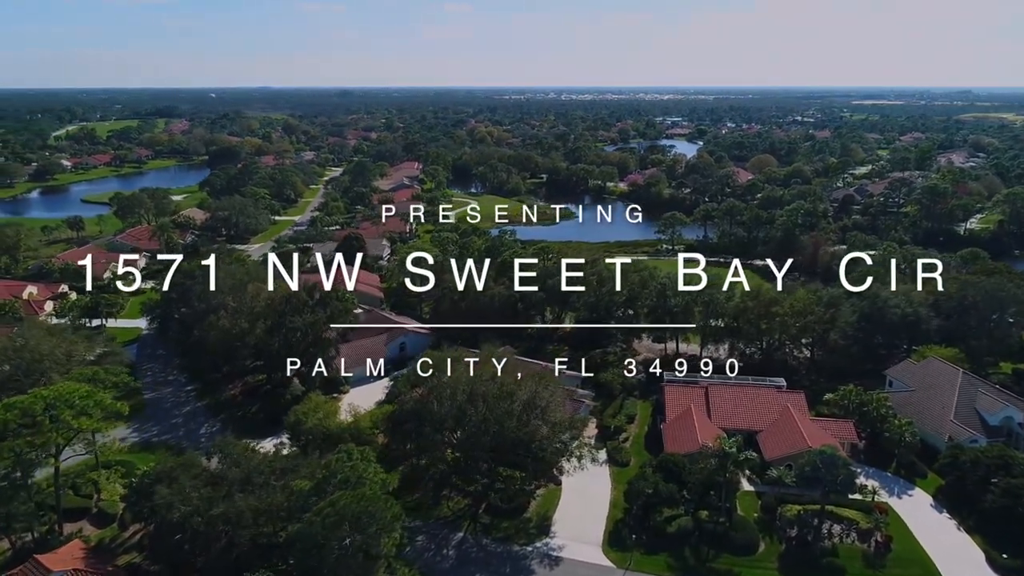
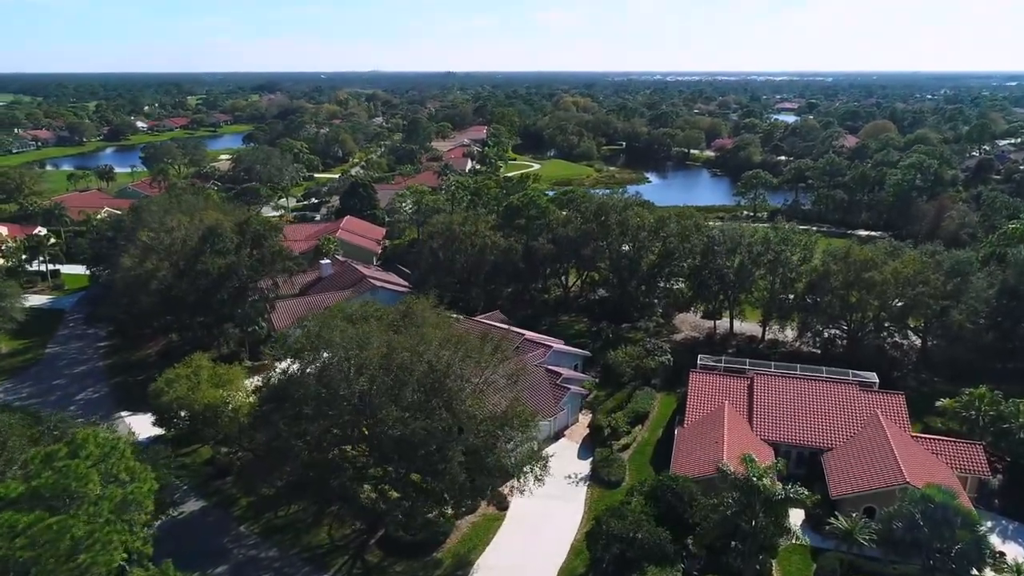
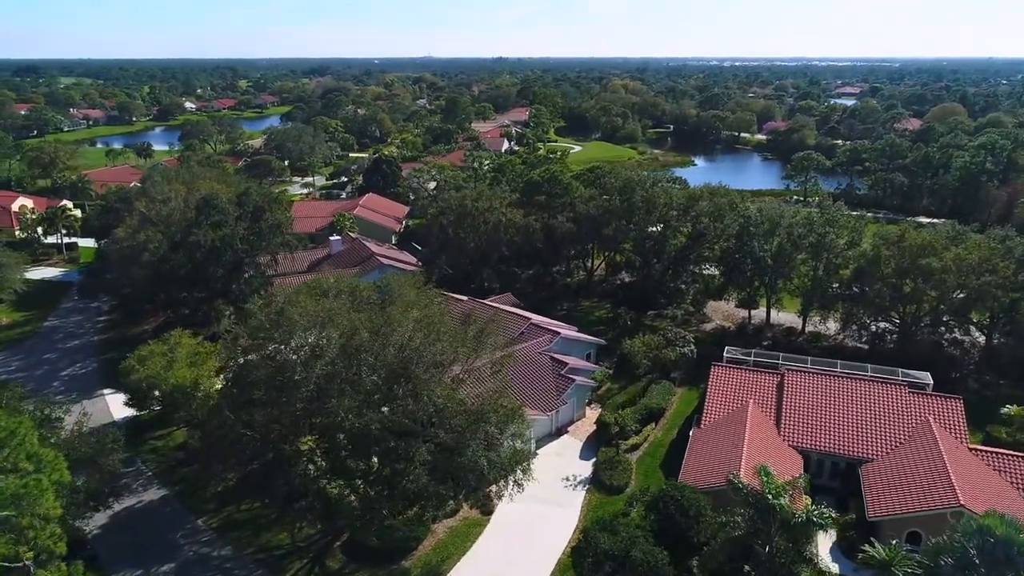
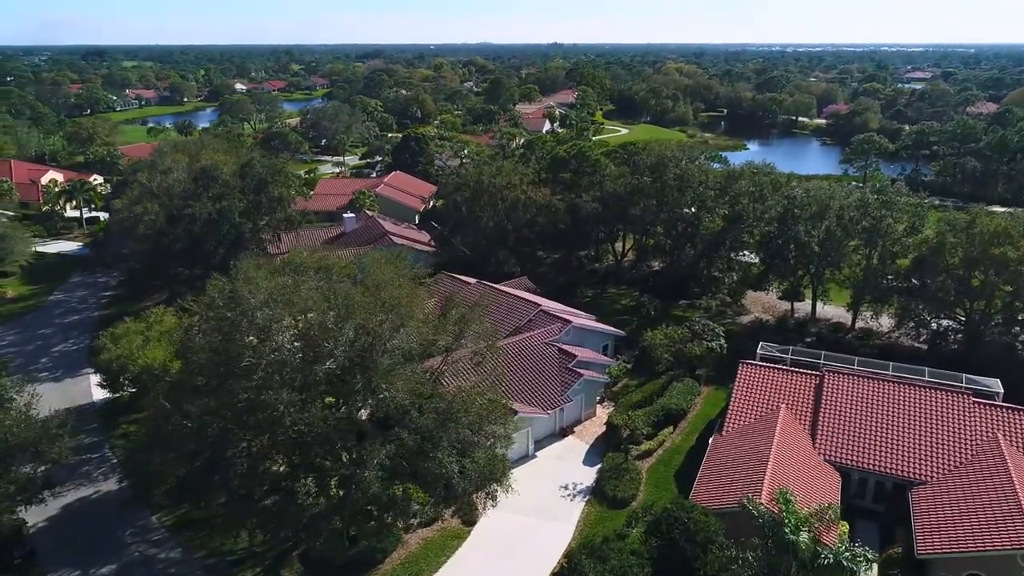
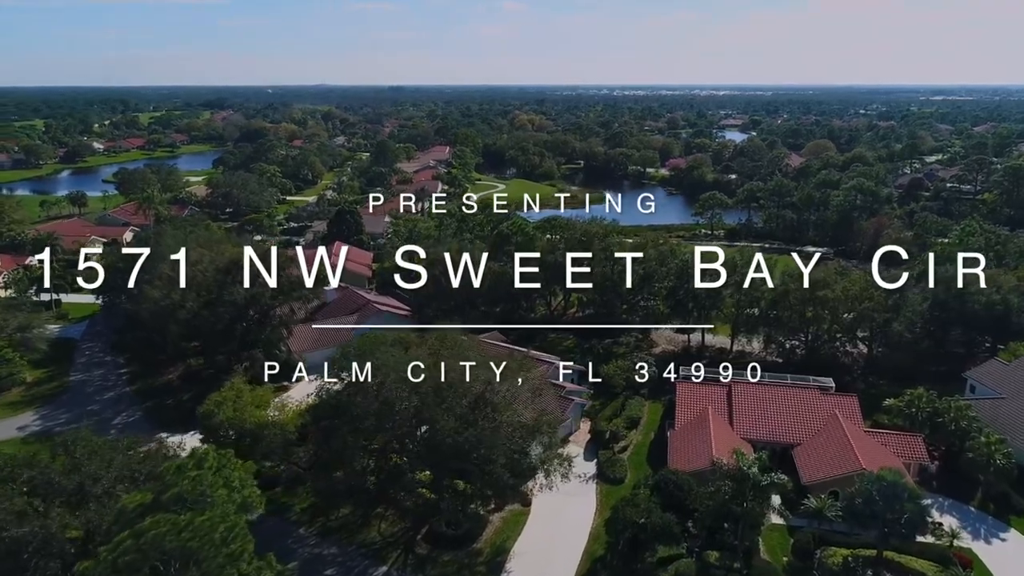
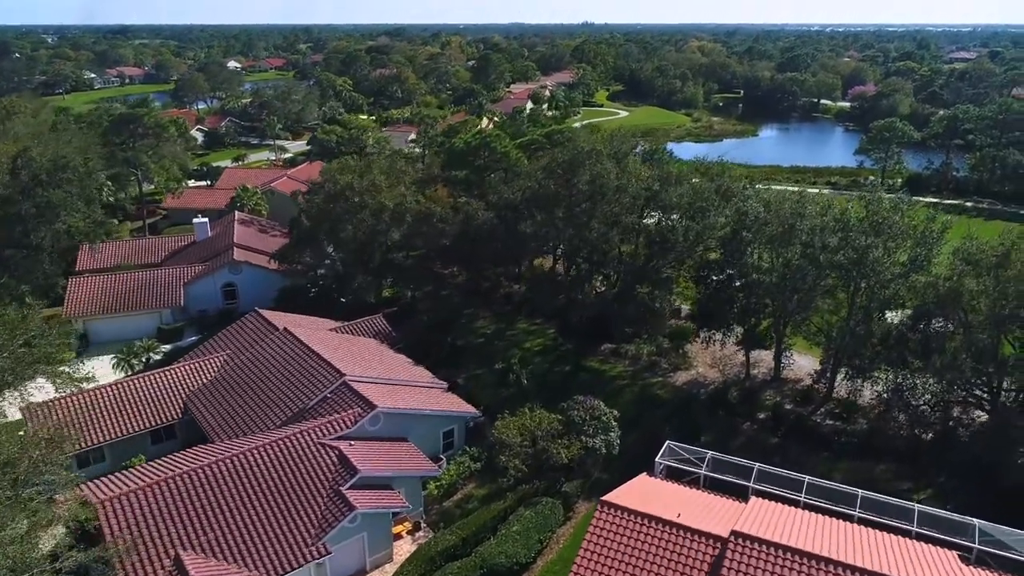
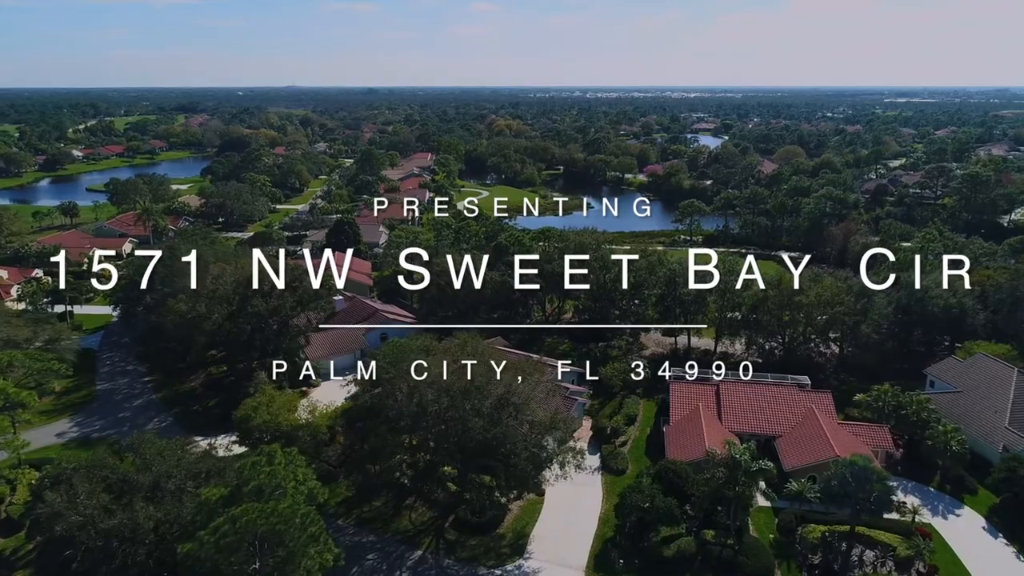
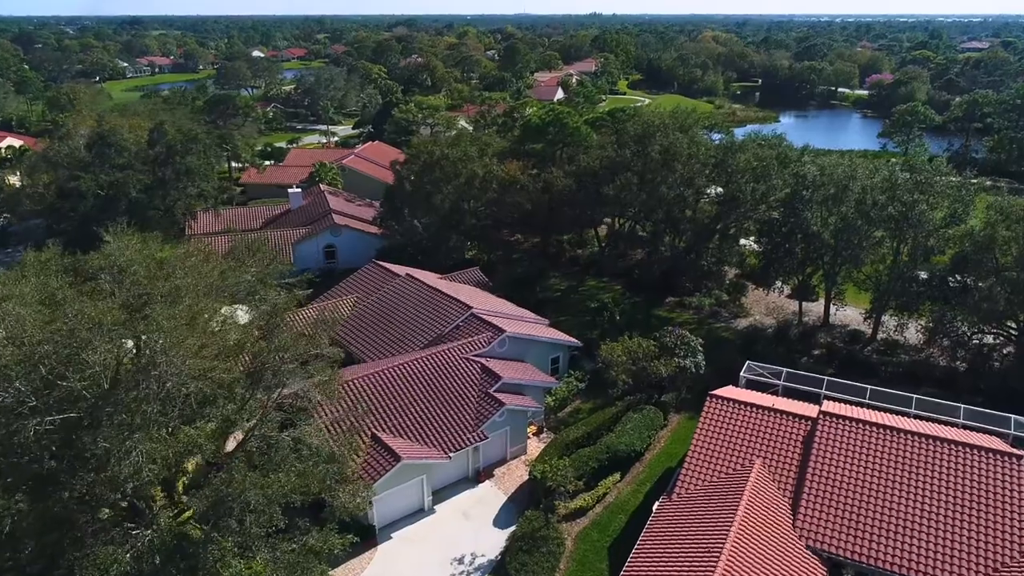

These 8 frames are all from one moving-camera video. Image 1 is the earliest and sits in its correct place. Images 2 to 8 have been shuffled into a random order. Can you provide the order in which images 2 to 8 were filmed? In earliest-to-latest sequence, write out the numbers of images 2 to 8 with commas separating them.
7, 5, 2, 3, 4, 8, 6
